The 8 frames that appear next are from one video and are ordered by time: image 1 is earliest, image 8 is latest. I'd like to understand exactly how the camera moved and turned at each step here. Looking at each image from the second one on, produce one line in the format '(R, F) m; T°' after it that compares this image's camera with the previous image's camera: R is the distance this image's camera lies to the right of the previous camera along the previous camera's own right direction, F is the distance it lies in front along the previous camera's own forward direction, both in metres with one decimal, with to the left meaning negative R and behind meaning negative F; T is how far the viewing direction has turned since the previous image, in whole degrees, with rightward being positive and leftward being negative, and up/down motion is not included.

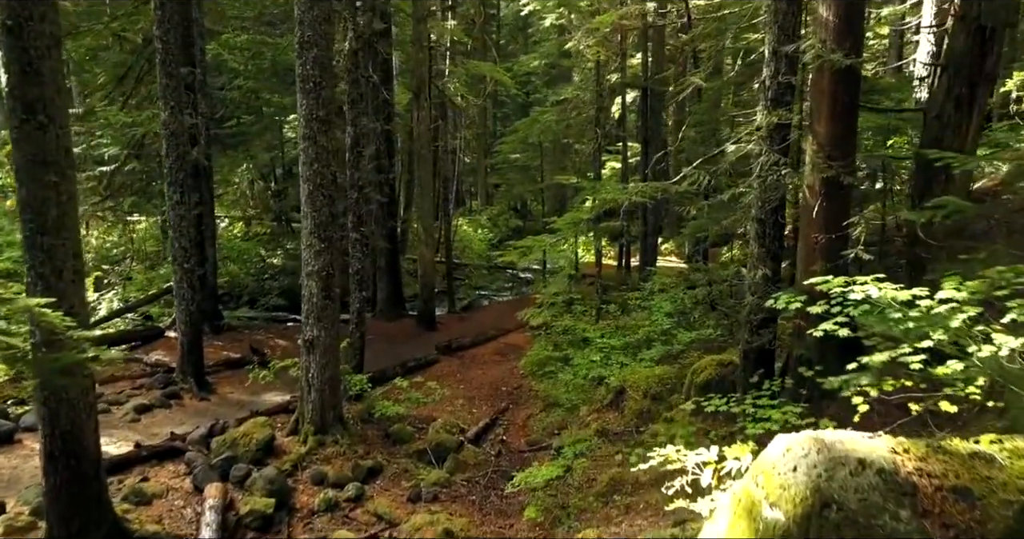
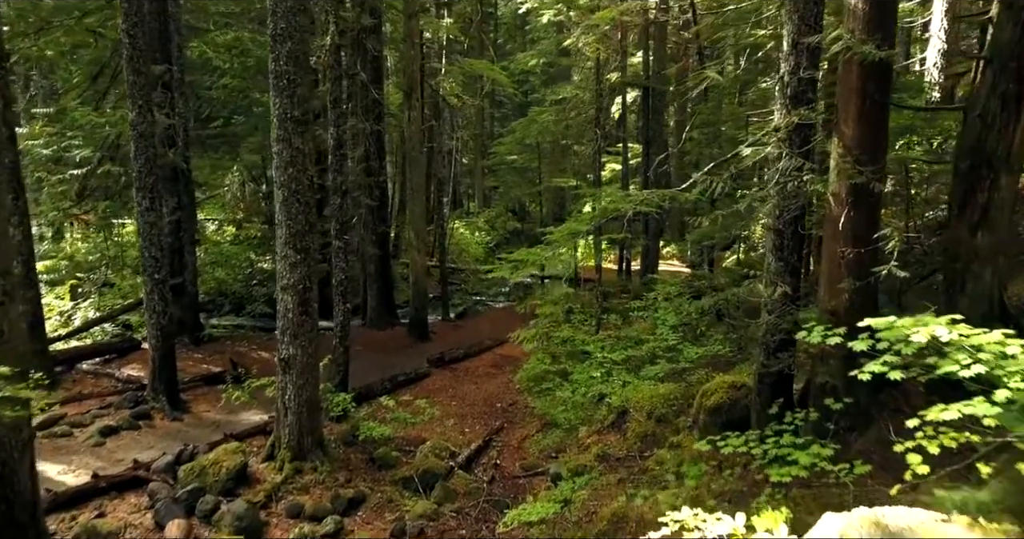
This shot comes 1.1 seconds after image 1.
(+0.1, +0.7) m; 0°
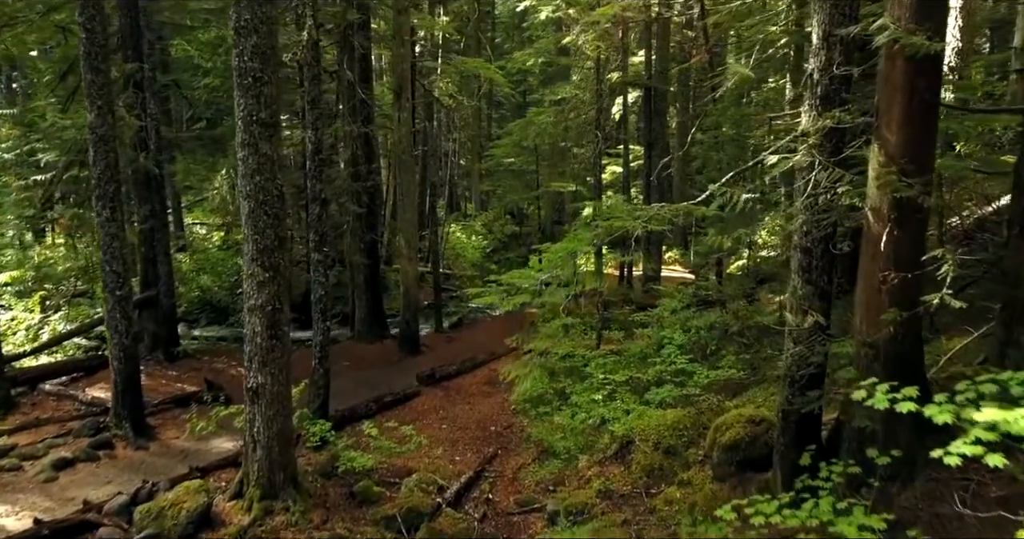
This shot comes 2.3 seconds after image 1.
(+0.1, +0.9) m; 0°
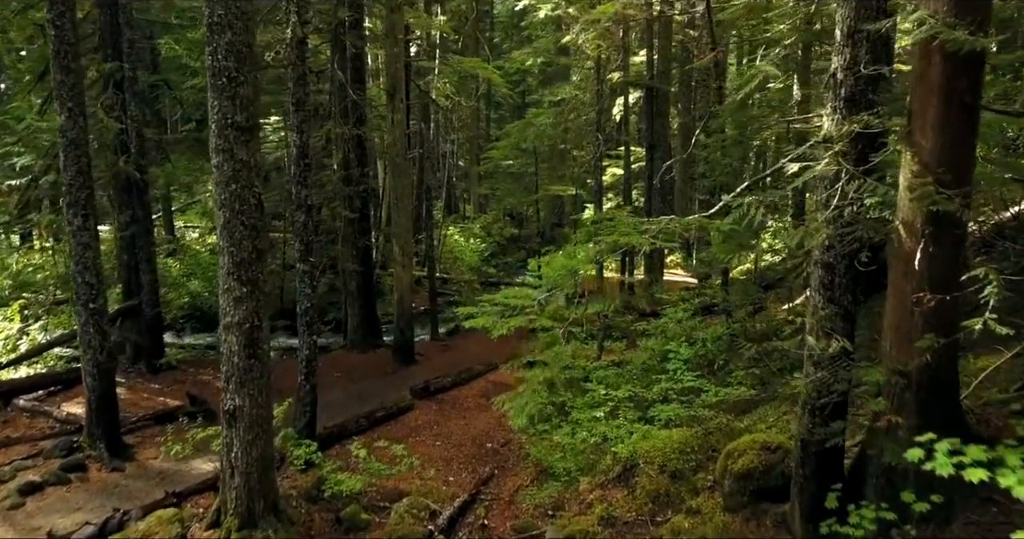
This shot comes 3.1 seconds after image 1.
(0.0, +0.5) m; 0°
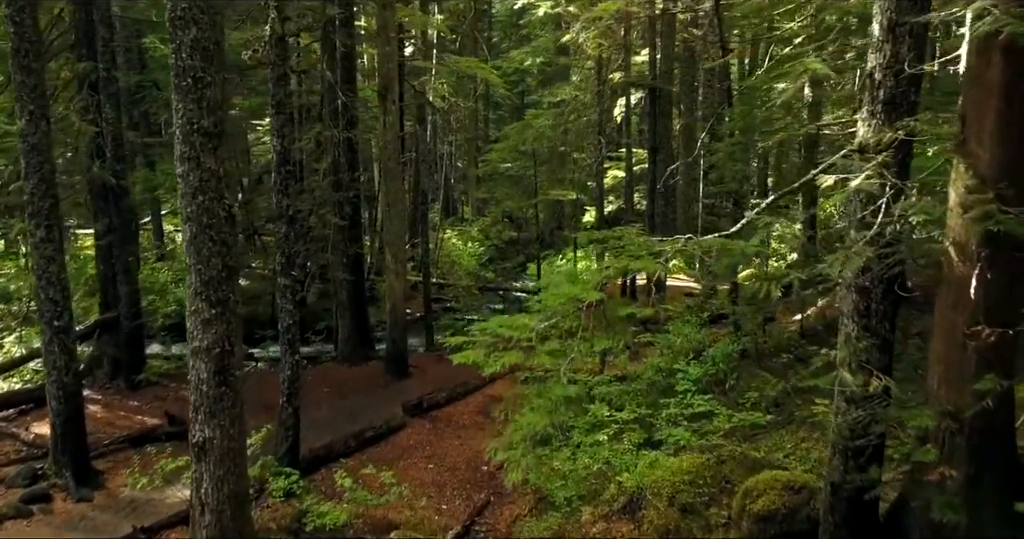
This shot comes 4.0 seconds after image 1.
(0.0, +0.6) m; 0°
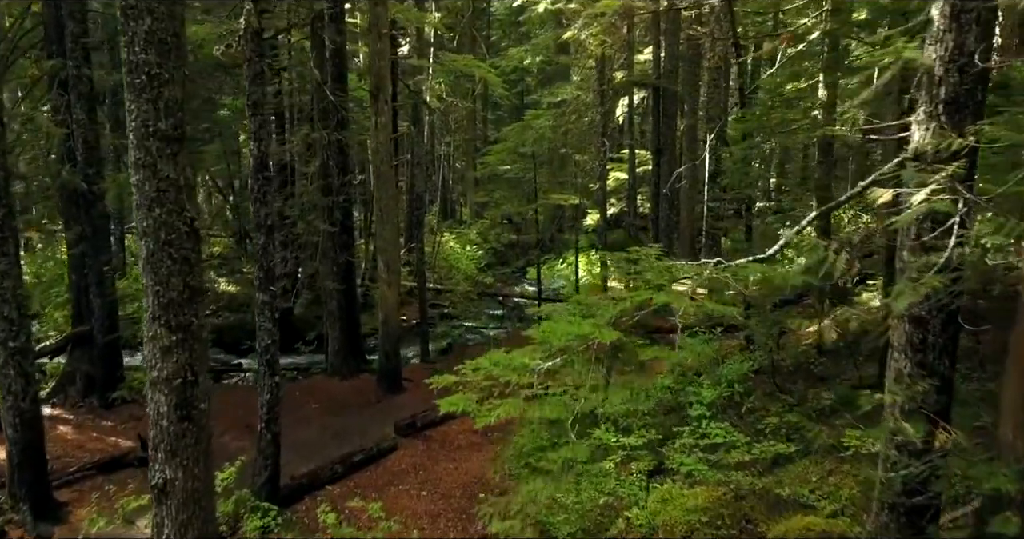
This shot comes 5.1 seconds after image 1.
(0.0, +0.7) m; 0°
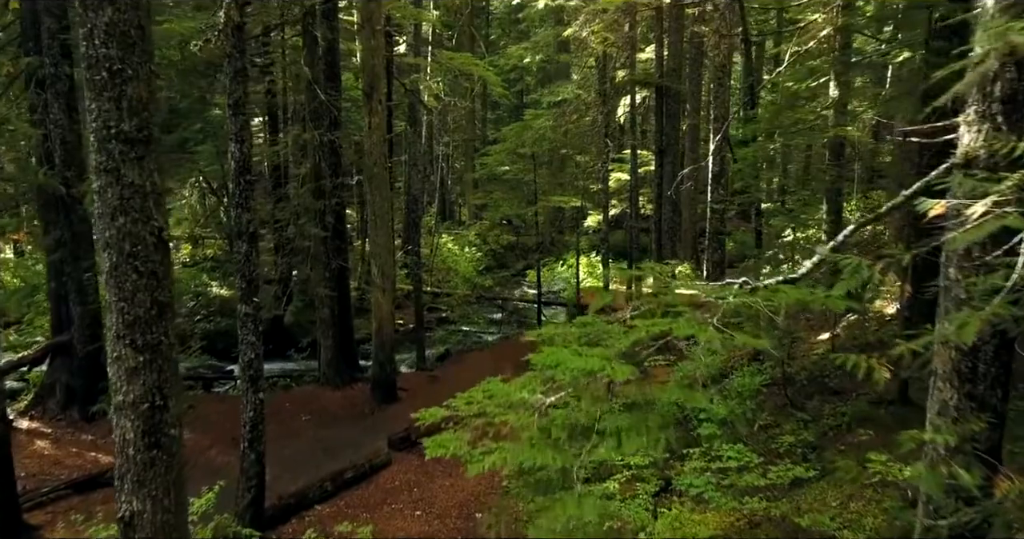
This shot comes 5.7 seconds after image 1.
(0.0, +0.5) m; 0°
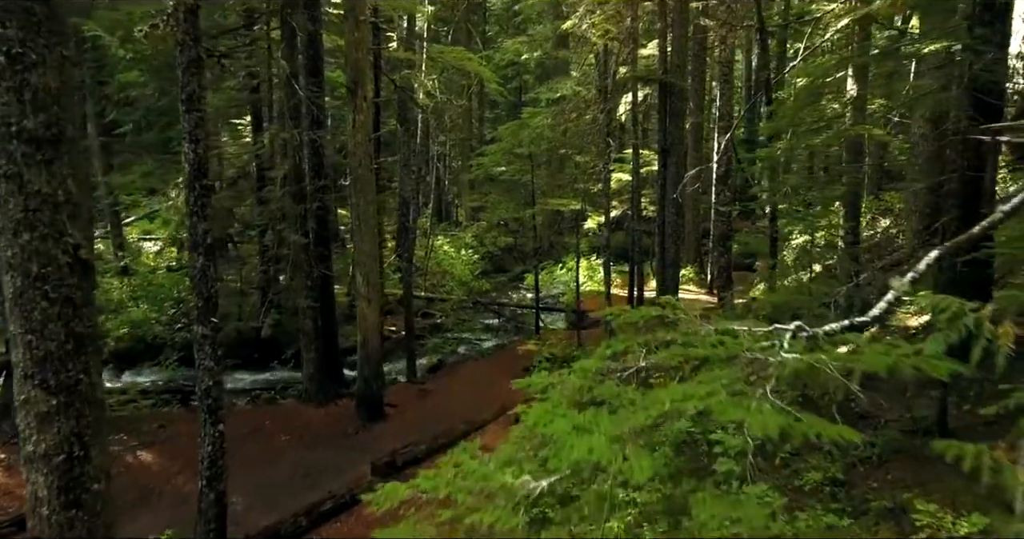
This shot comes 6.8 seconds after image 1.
(+0.1, +0.9) m; 0°
